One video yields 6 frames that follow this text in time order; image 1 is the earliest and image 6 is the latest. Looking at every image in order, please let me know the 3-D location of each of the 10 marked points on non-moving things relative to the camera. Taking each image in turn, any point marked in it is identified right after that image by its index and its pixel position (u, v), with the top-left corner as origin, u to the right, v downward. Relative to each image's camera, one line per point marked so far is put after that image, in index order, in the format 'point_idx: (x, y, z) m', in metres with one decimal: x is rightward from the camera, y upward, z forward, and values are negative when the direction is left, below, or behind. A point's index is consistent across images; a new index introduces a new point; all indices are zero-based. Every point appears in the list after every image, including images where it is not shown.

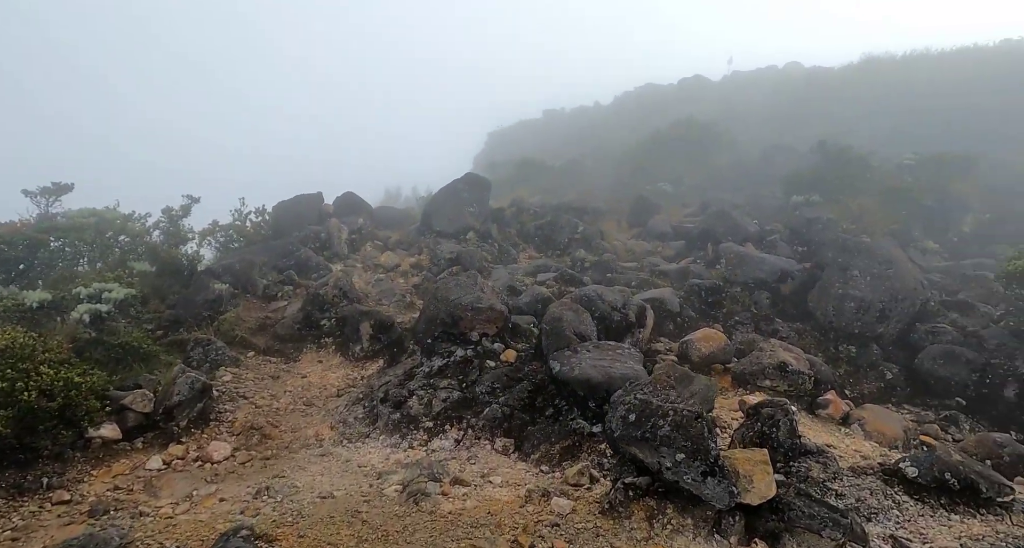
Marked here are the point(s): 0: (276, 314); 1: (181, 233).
0: (-5.2, -0.9, +13.1) m
1: (-8.7, +1.0, +15.7) m
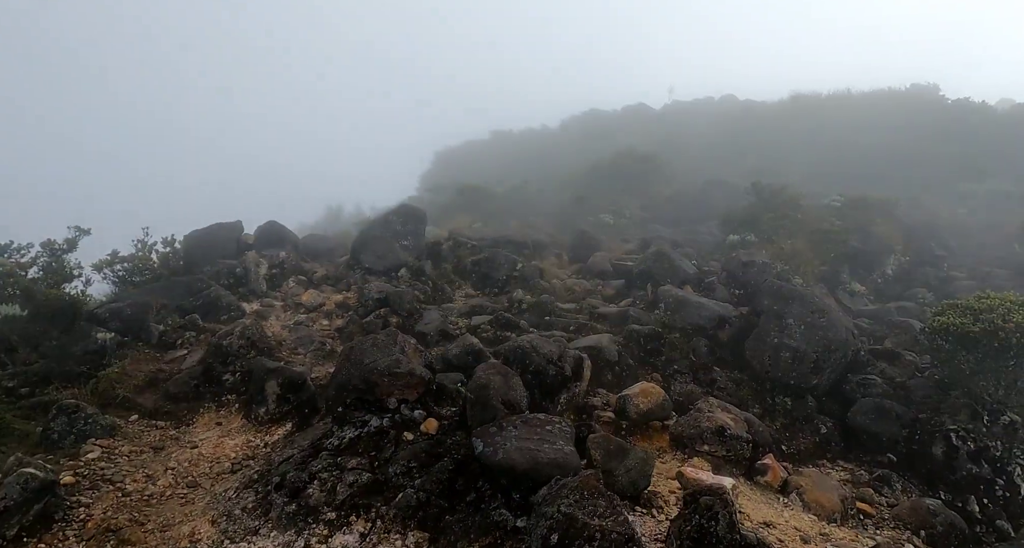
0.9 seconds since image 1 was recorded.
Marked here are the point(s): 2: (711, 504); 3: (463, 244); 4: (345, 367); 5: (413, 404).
0: (-6.5, -1.7, +11.6) m
1: (-10.3, +0.1, +14.0) m
2: (+1.8, -2.1, +5.5) m
3: (-1.4, +0.9, +17.6) m
4: (-2.3, -1.3, +8.3) m
5: (-1.3, -1.7, +8.0) m
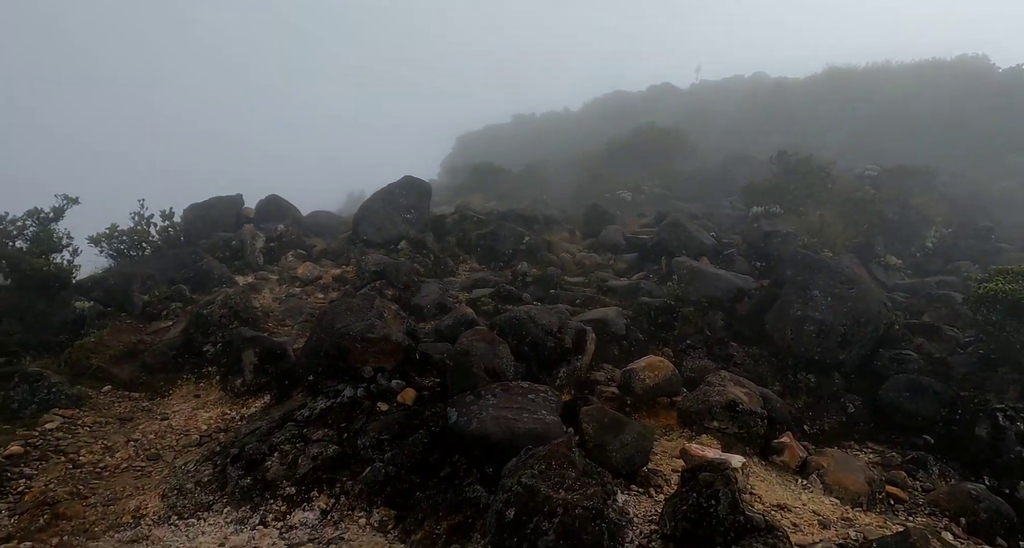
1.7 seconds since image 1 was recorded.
0: (-6.5, -1.2, +11.1) m
1: (-10.2, +0.7, +13.6) m
2: (+1.5, -1.6, +4.7) m
3: (-1.2, +1.6, +16.9) m
4: (-2.4, -0.7, +7.6) m
5: (-1.5, -1.2, +7.3) m
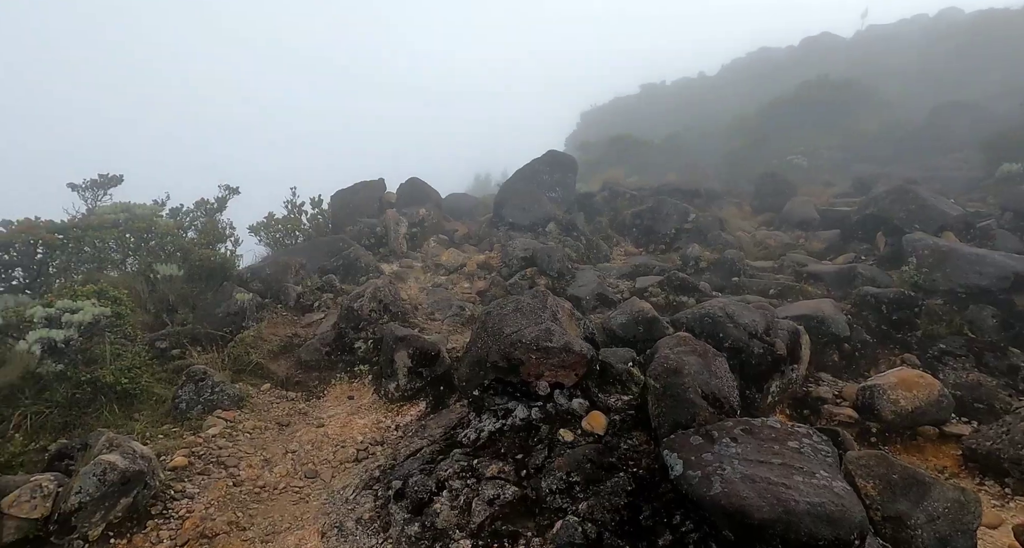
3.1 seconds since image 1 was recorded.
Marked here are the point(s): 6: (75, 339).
0: (-3.6, -1.0, +10.7) m
1: (-6.8, +0.9, +13.8) m
2: (+3.0, -1.6, +2.8) m
3: (+2.7, +2.0, +15.1) m
4: (-0.3, -0.7, +6.4) m
5: (+0.6, -1.1, +6.0) m
6: (-5.9, -0.9, +8.1) m
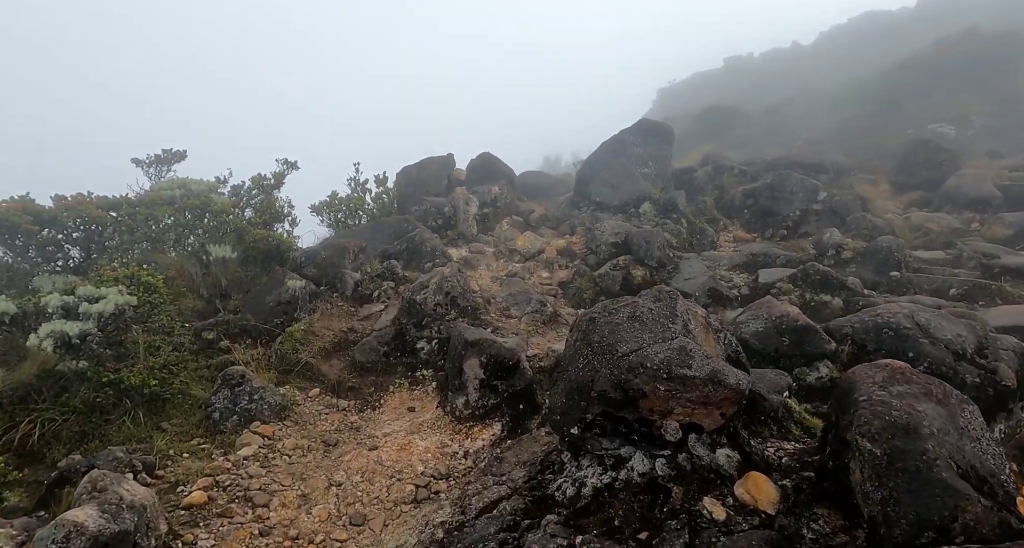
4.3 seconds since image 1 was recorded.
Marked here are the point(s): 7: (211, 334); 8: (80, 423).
0: (-2.3, -0.8, +9.3) m
1: (-5.0, +1.3, +12.7) m
2: (+3.4, -1.7, +0.7) m
3: (+4.5, +2.3, +12.9) m
4: (+0.5, -0.6, +4.7) m
5: (+1.4, -1.1, +4.1) m
6: (-4.8, -0.7, +7.0) m
7: (-4.4, -0.9, +8.9) m
8: (-4.6, -1.6, +6.5) m
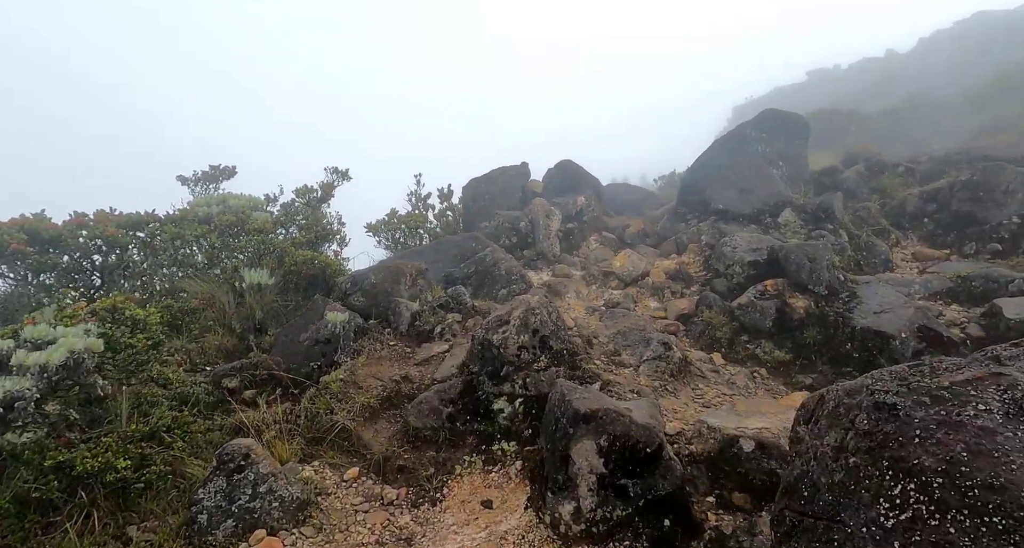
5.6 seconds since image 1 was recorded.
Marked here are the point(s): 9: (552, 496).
0: (-1.0, -1.1, +7.0) m
1: (-3.4, +0.8, +10.7) m
2: (+3.7, -1.6, -2.1) m
3: (+6.1, +1.8, +10.1) m
4: (+1.3, -0.8, +2.1) m
5: (+2.1, -1.2, +1.5) m
6: (-3.8, -1.0, +5.0) m
7: (-3.2, -1.3, +6.8) m
8: (-3.6, -1.8, +4.4) m
9: (+0.3, -1.6, +4.3) m
